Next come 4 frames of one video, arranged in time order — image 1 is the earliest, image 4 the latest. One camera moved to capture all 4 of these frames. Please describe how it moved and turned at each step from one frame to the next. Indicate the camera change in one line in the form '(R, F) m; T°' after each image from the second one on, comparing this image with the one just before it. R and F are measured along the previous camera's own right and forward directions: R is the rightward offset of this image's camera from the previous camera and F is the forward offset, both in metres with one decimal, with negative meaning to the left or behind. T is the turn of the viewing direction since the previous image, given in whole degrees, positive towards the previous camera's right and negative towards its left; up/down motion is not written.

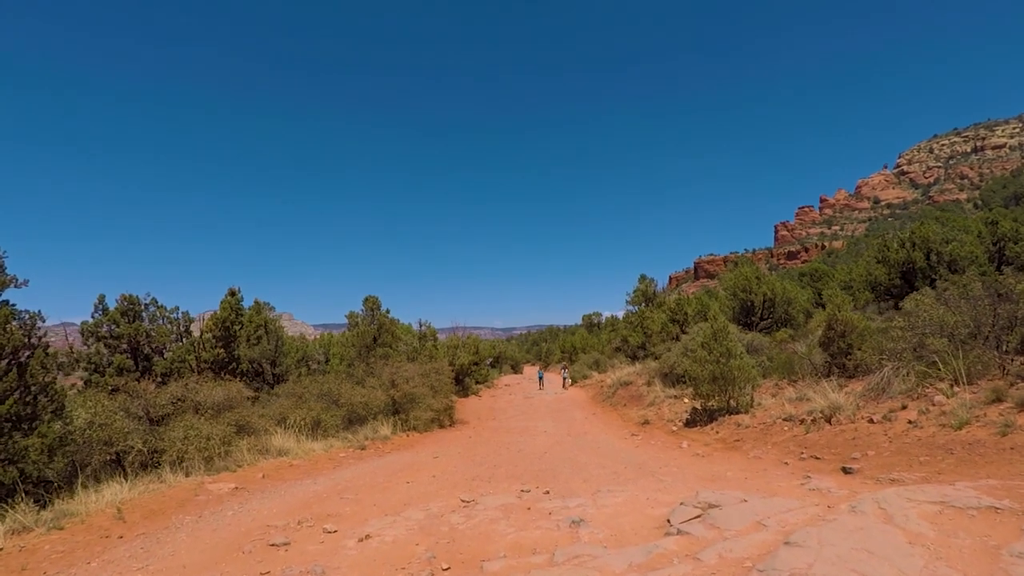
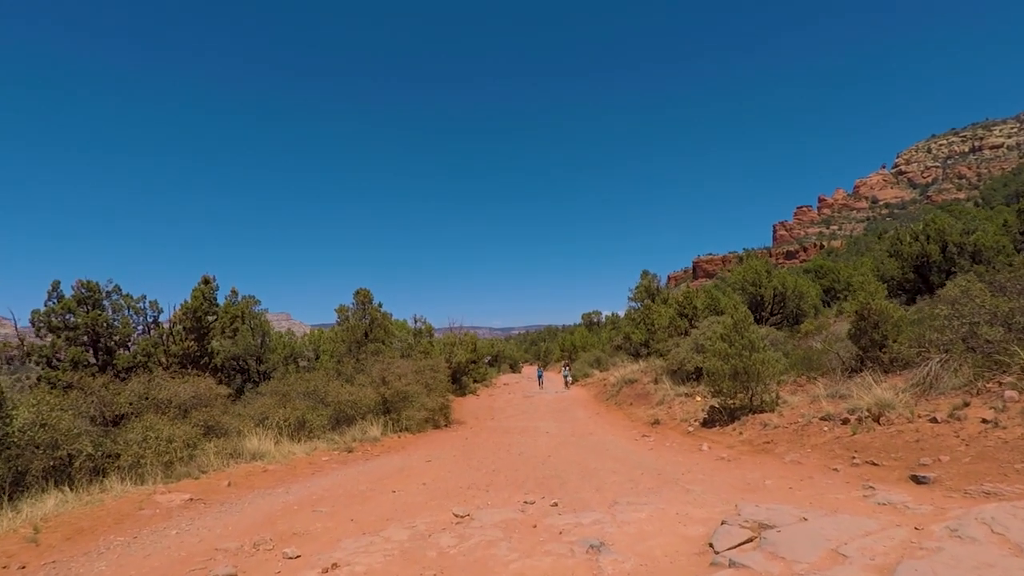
(0.0, +1.1) m; 0°
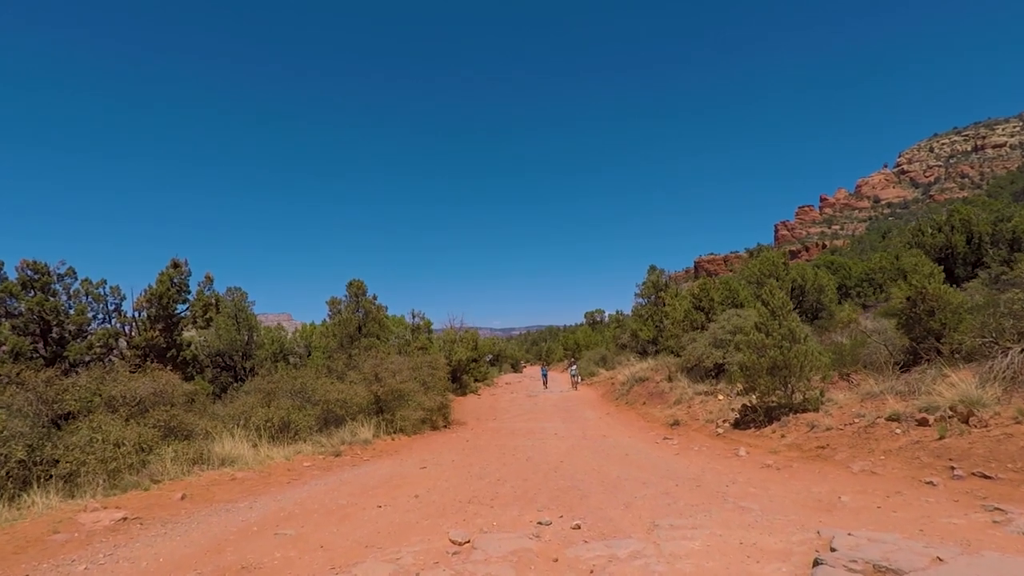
(-0.1, +1.3) m; 0°
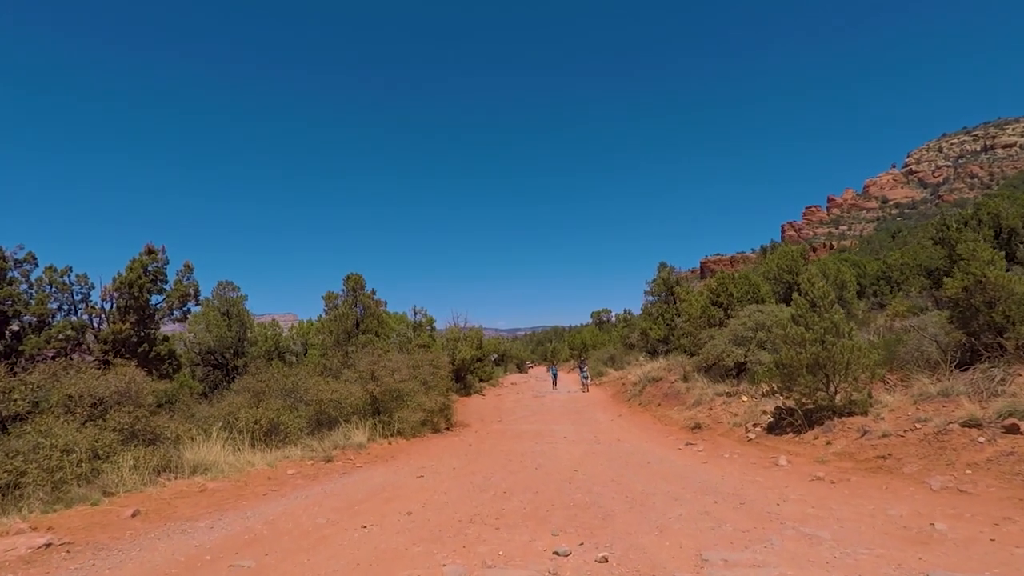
(0.0, +1.0) m; -1°
